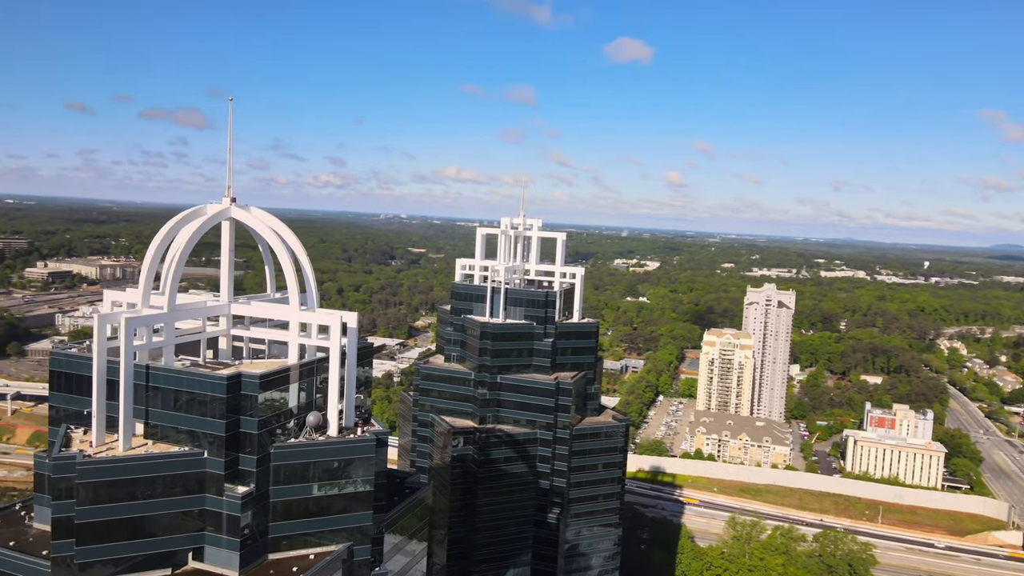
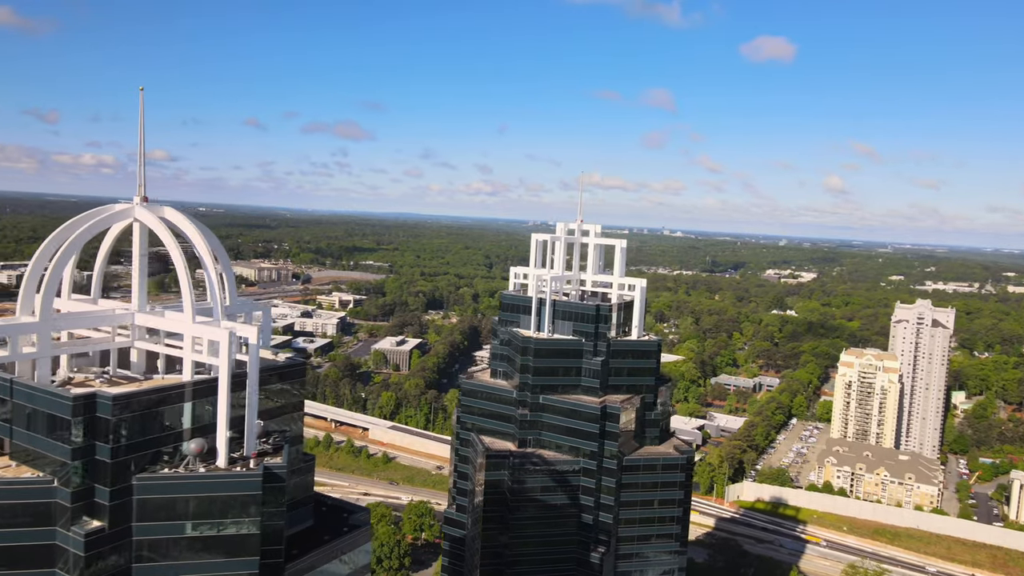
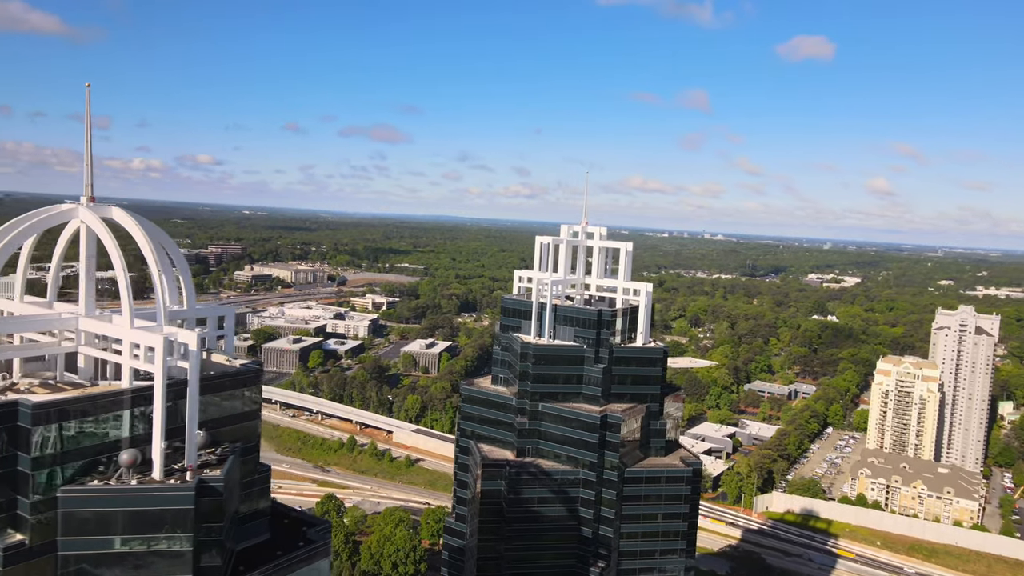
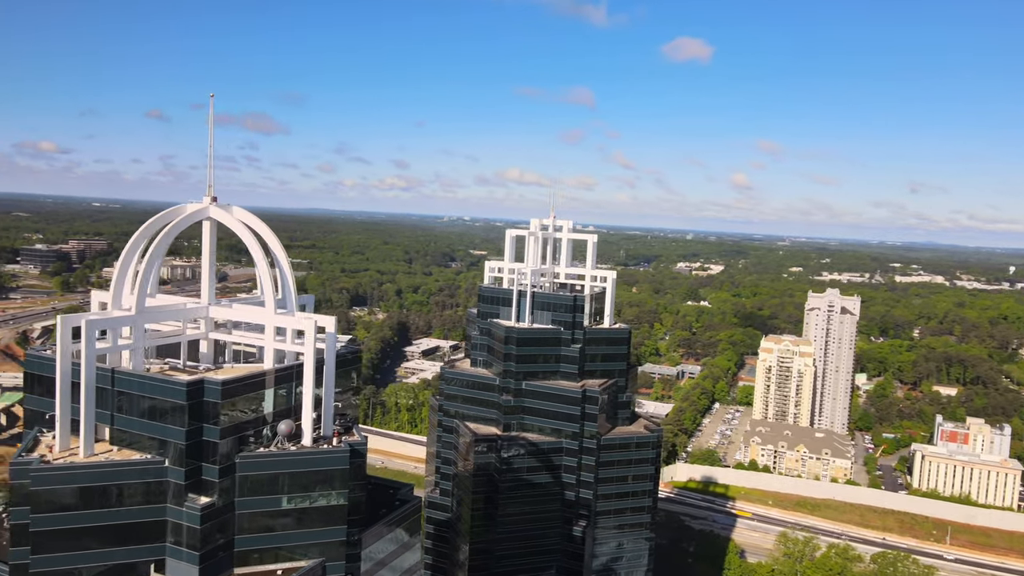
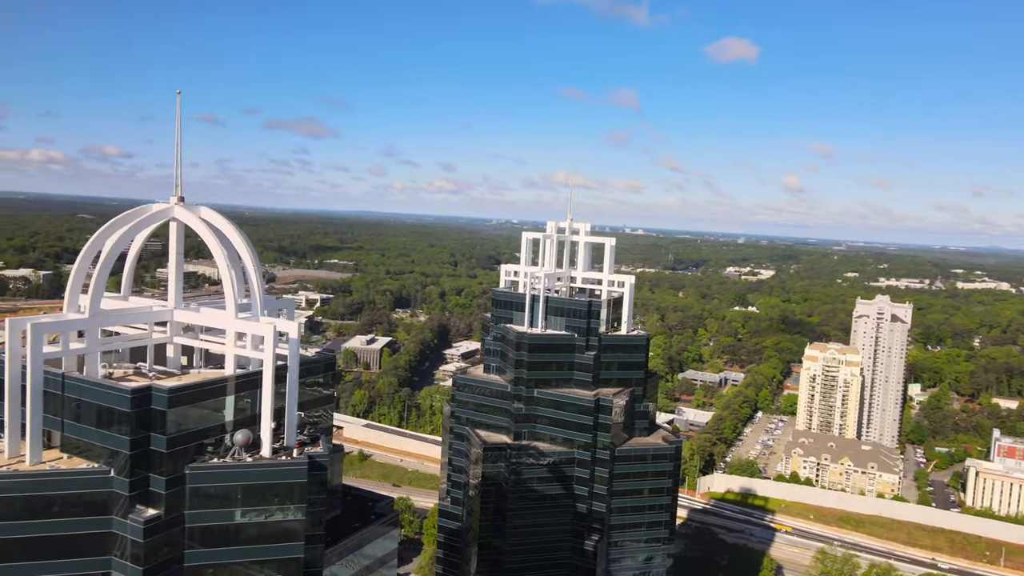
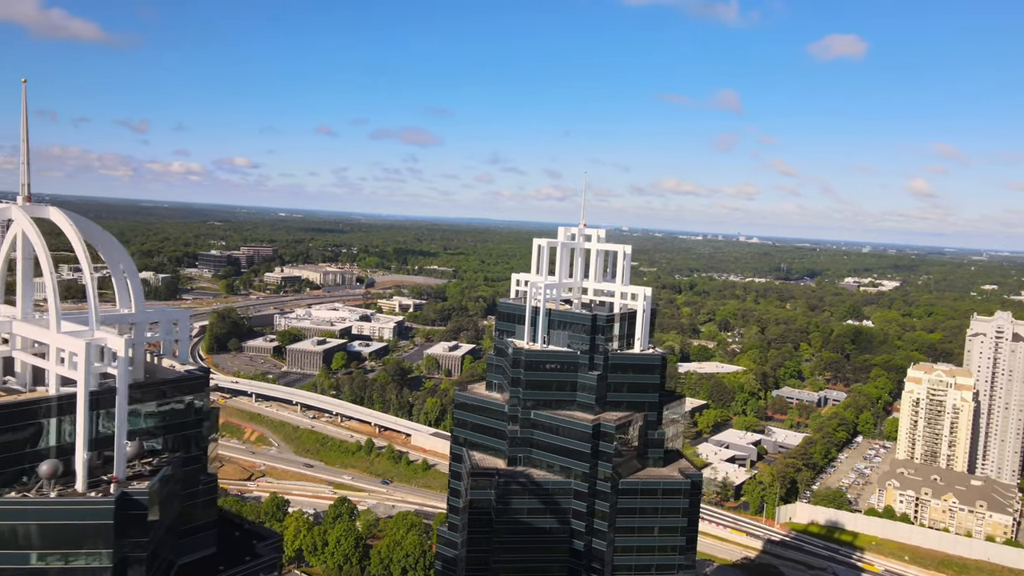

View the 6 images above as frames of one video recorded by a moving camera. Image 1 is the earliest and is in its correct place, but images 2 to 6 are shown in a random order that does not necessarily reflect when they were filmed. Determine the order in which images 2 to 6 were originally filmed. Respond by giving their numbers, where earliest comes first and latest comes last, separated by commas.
4, 5, 2, 3, 6
